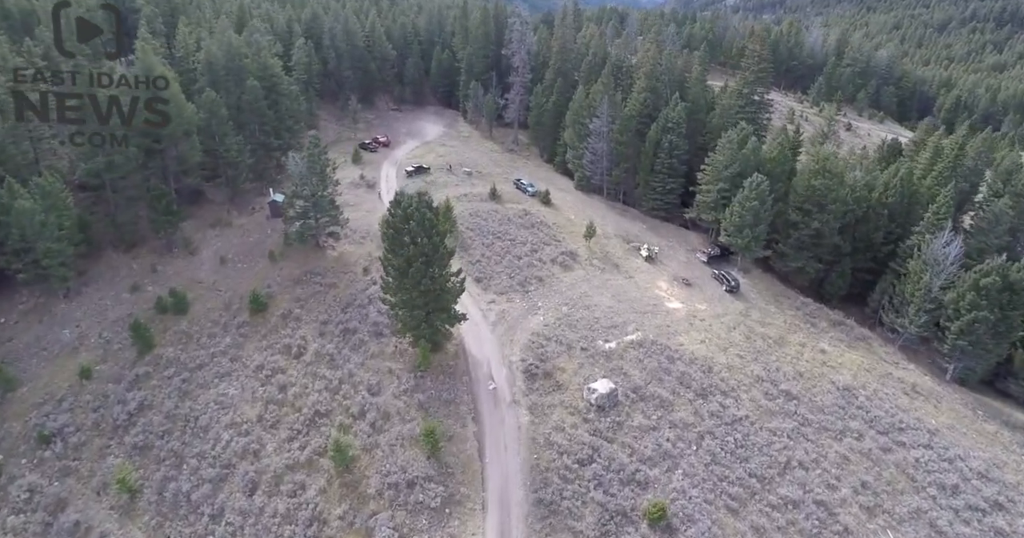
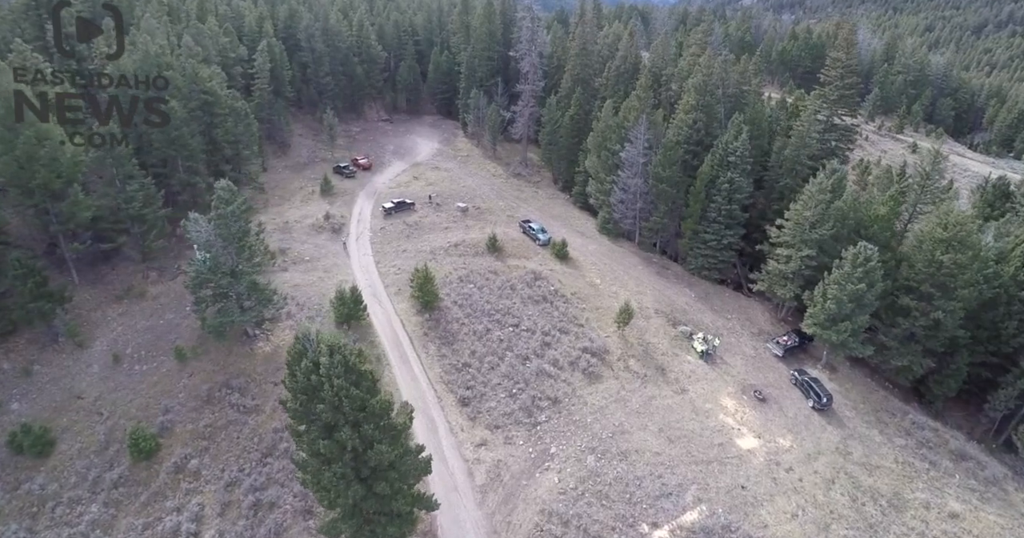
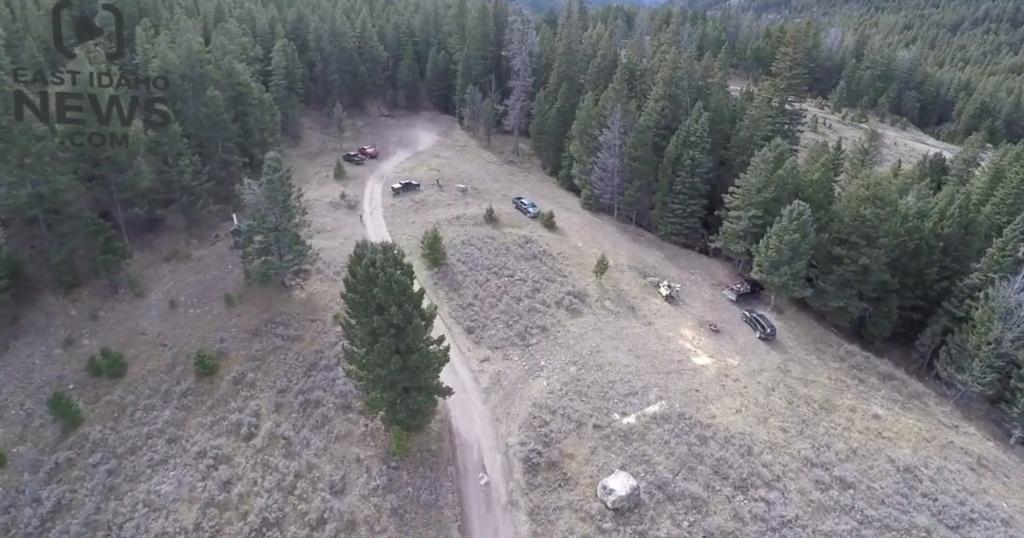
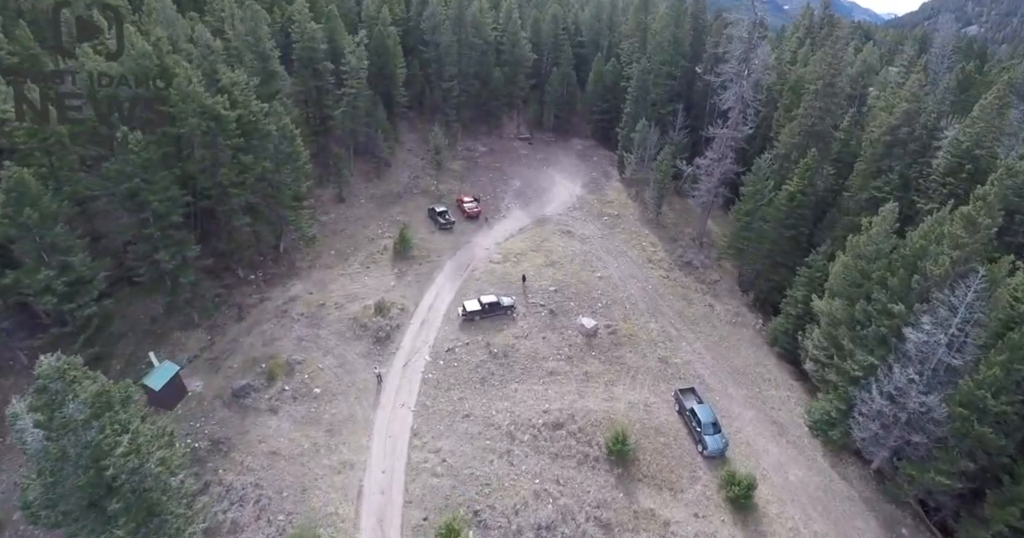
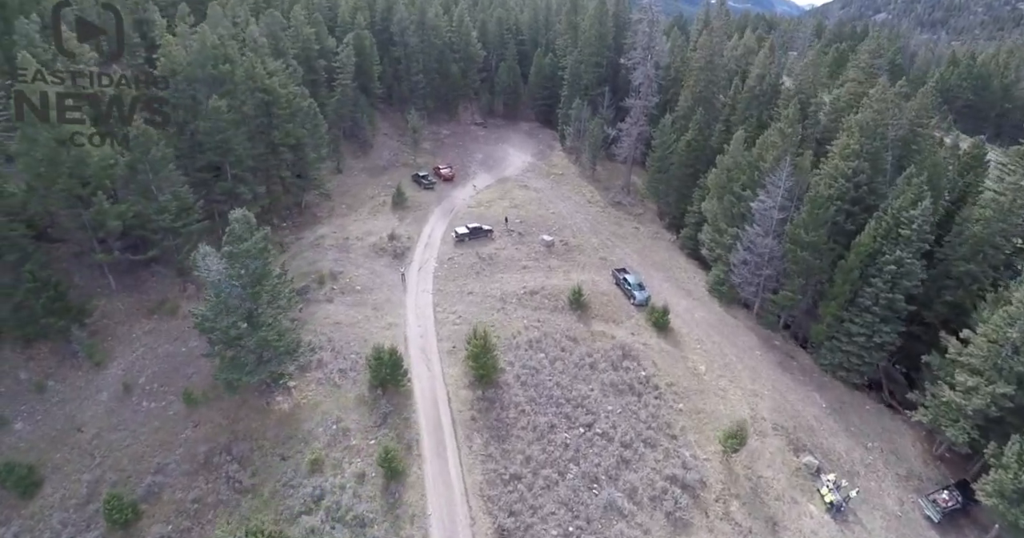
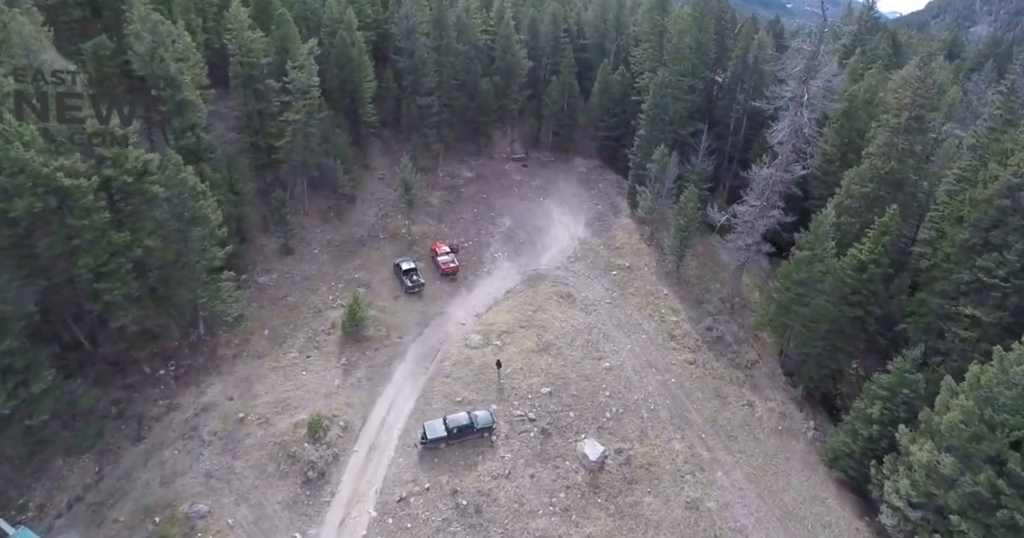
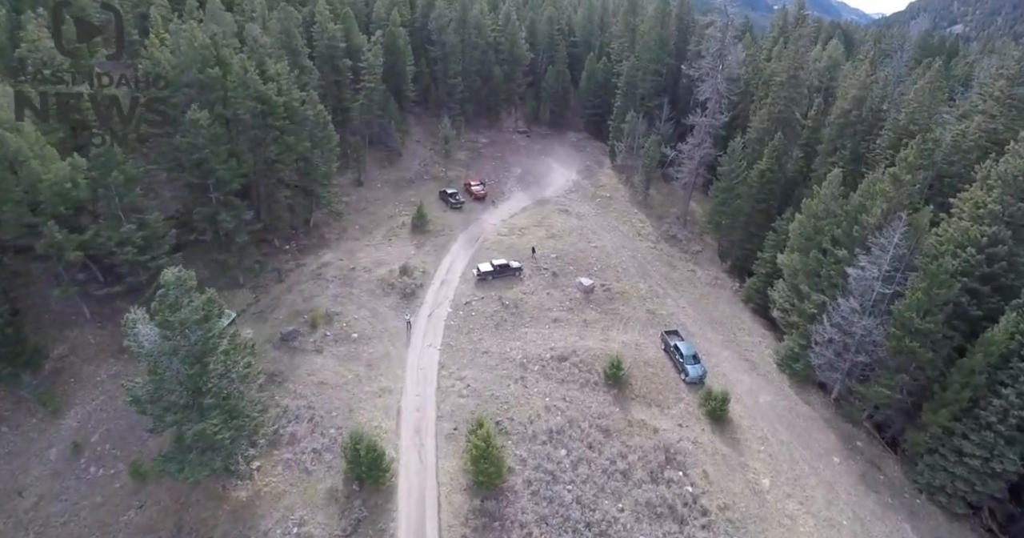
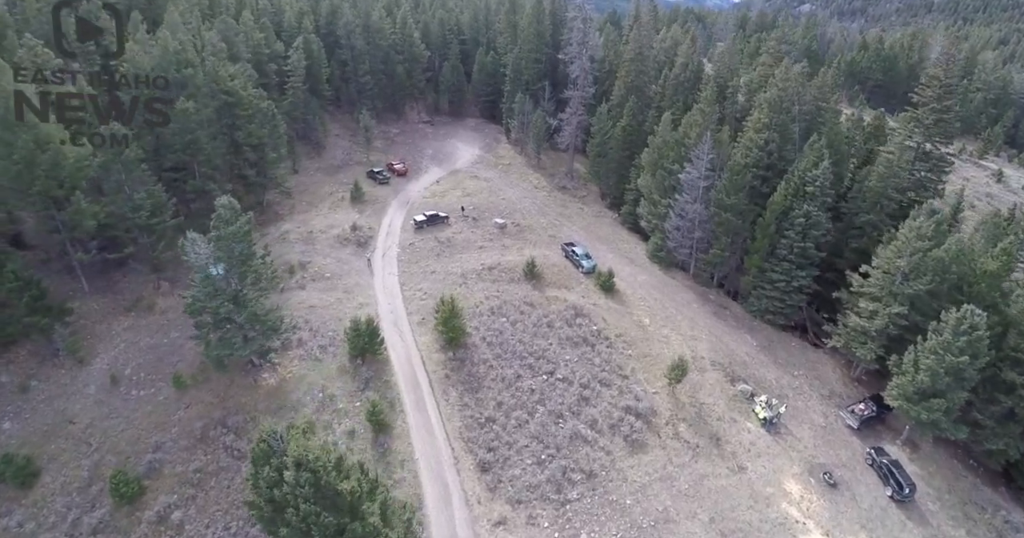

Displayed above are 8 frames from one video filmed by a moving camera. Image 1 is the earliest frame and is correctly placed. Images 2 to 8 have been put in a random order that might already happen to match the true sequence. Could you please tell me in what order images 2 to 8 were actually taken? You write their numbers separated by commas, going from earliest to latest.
3, 2, 8, 5, 7, 4, 6
